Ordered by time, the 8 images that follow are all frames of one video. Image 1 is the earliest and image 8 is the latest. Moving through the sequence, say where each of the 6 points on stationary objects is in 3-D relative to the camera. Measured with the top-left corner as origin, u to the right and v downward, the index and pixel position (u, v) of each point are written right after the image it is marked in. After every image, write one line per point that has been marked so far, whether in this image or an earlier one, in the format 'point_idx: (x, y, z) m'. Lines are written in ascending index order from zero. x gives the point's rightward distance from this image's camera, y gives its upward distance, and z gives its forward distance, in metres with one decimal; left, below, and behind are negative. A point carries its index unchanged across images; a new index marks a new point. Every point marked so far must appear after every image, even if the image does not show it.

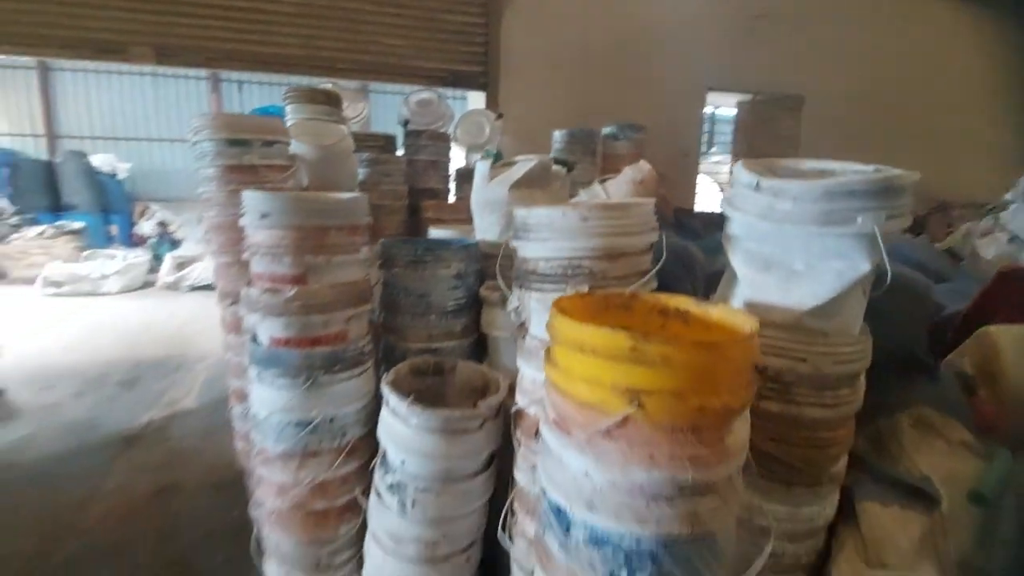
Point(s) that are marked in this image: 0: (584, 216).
0: (+0.1, +0.1, +0.9) m
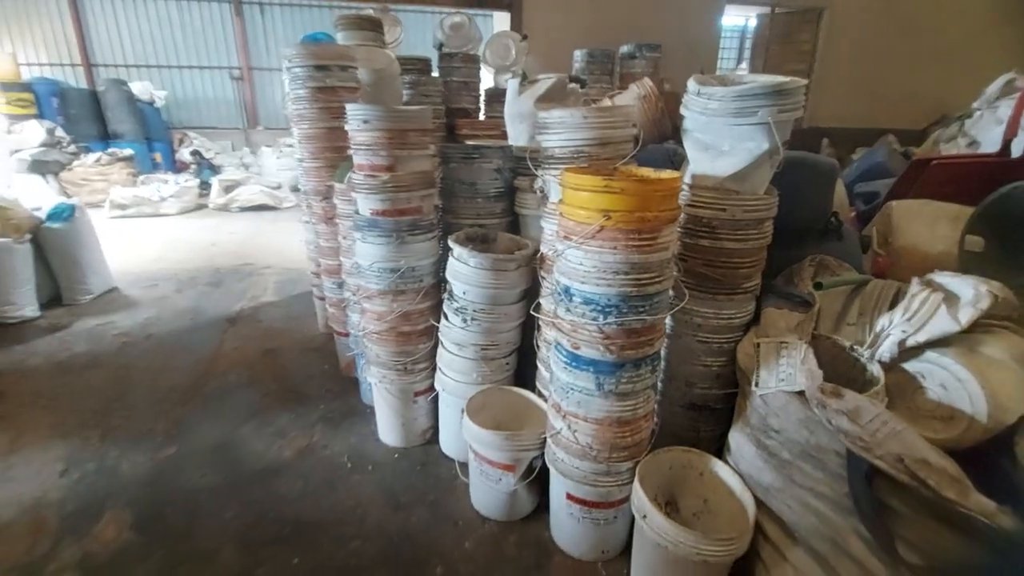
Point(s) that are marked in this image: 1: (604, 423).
0: (+0.2, +0.5, +1.3) m
1: (+0.2, -0.3, +1.2) m
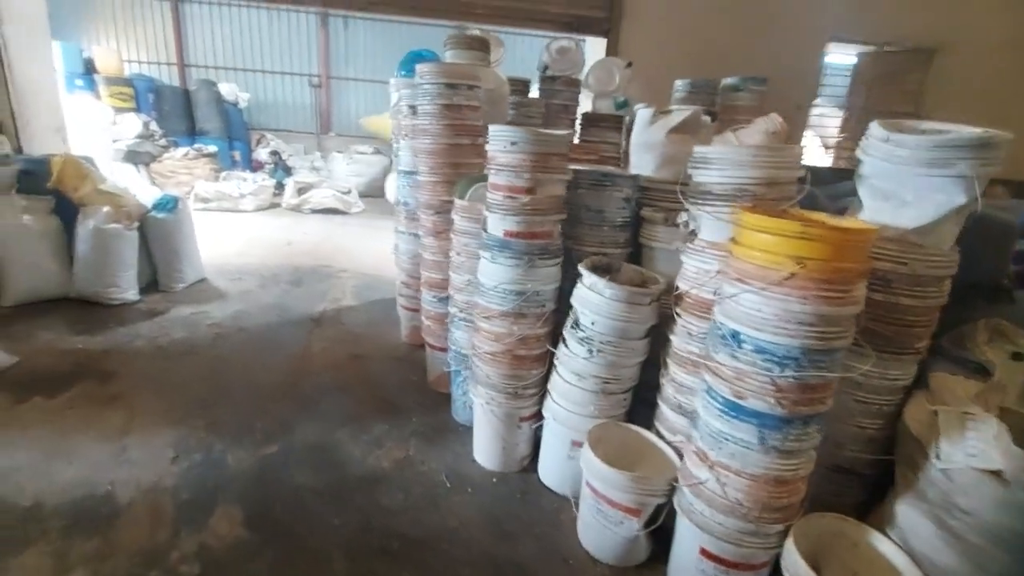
0: (+0.6, +0.3, +1.3) m
1: (+0.6, -0.4, +1.2) m
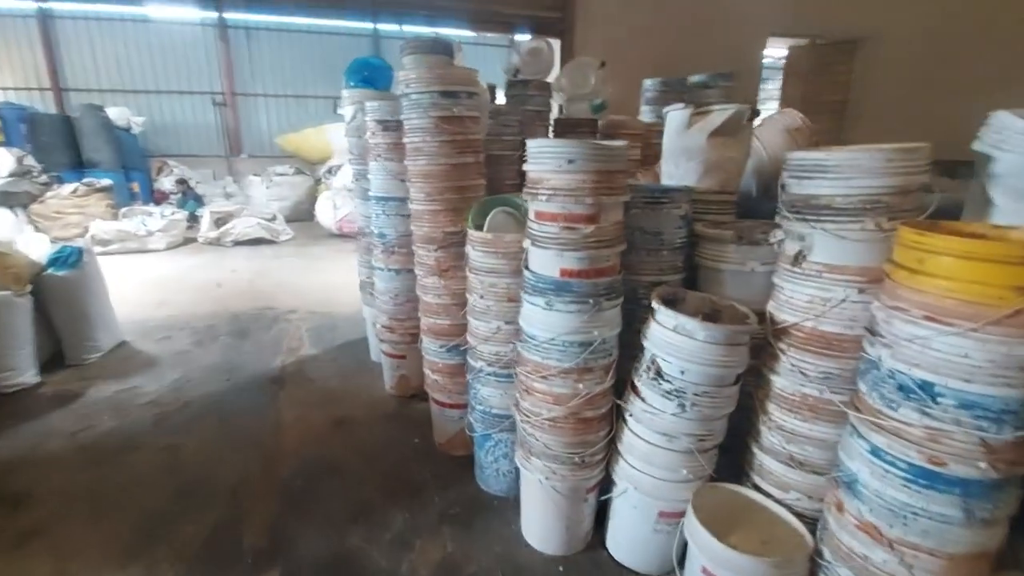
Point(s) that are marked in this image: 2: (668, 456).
0: (+0.8, +0.3, +1.0) m
1: (+0.8, -0.5, +0.9) m
2: (+0.4, -0.4, +1.3) m
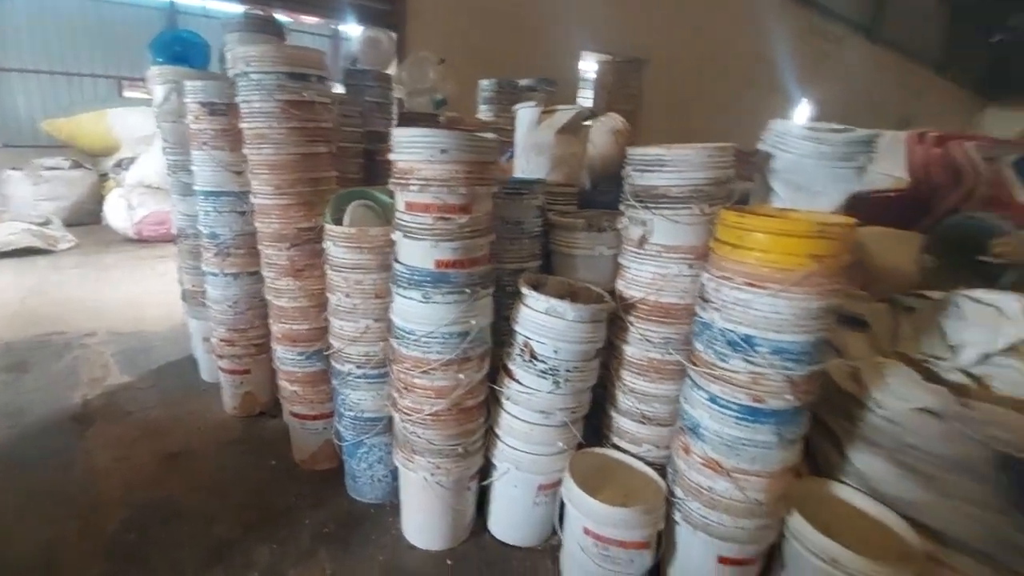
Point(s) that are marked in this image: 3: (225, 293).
0: (+0.5, +0.3, +1.2) m
1: (+0.6, -0.4, +1.2) m
2: (+0.1, -0.4, +1.4) m
3: (-1.2, 0.0, +2.1) m
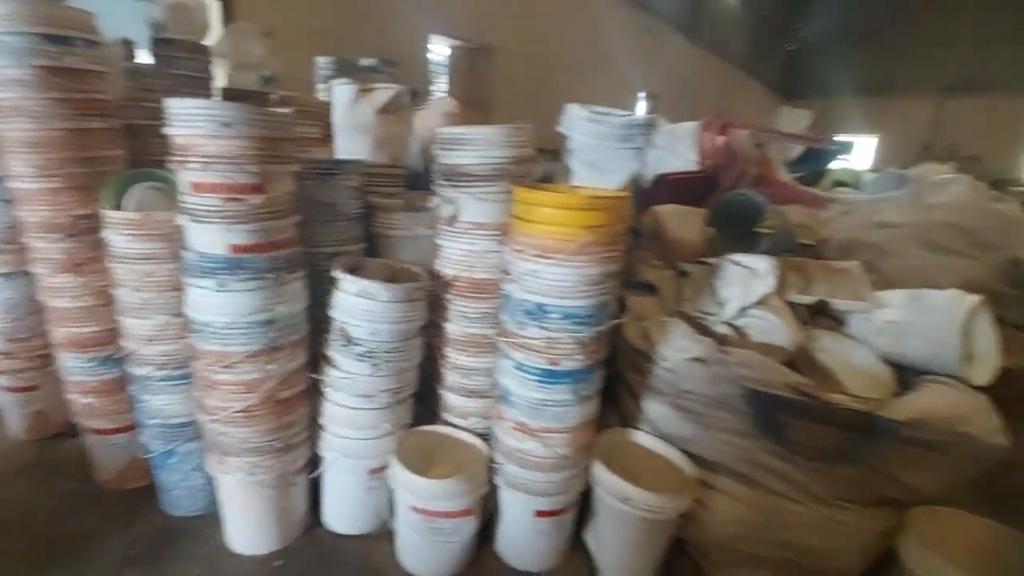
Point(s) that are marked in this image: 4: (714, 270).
0: (0.0, +0.4, +1.3) m
1: (+0.2, -0.4, +1.3) m
2: (-0.4, -0.4, +1.4) m
3: (-1.8, 0.0, +1.8) m
4: (+0.7, +0.1, +1.6) m
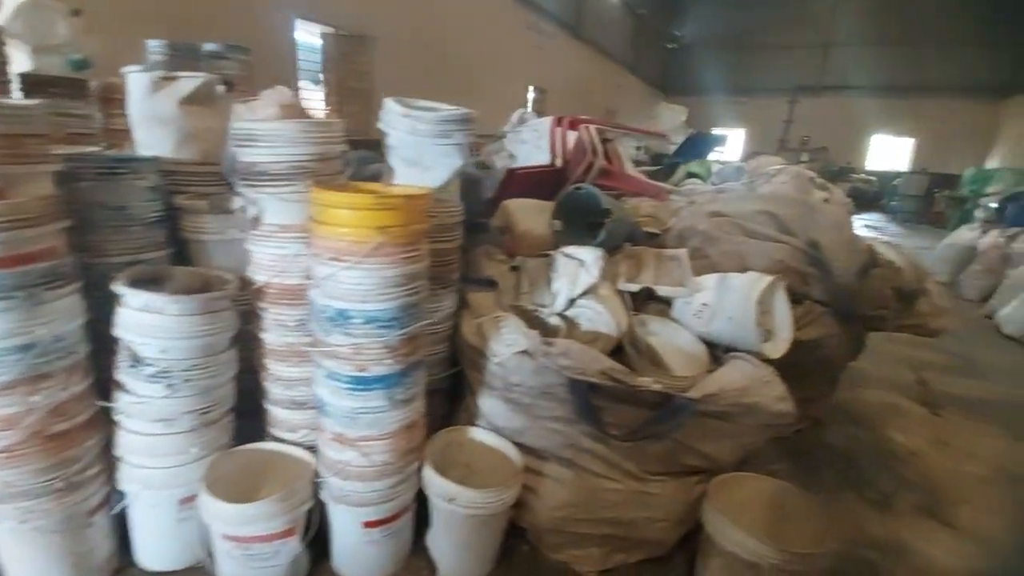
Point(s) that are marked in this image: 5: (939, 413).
0: (-0.5, +0.4, +1.2) m
1: (-0.3, -0.4, +1.2) m
2: (-0.9, -0.4, +1.3) m
3: (-2.4, -0.1, +1.4) m
4: (+0.1, +0.1, +1.7) m
5: (+2.1, -0.6, +2.5) m
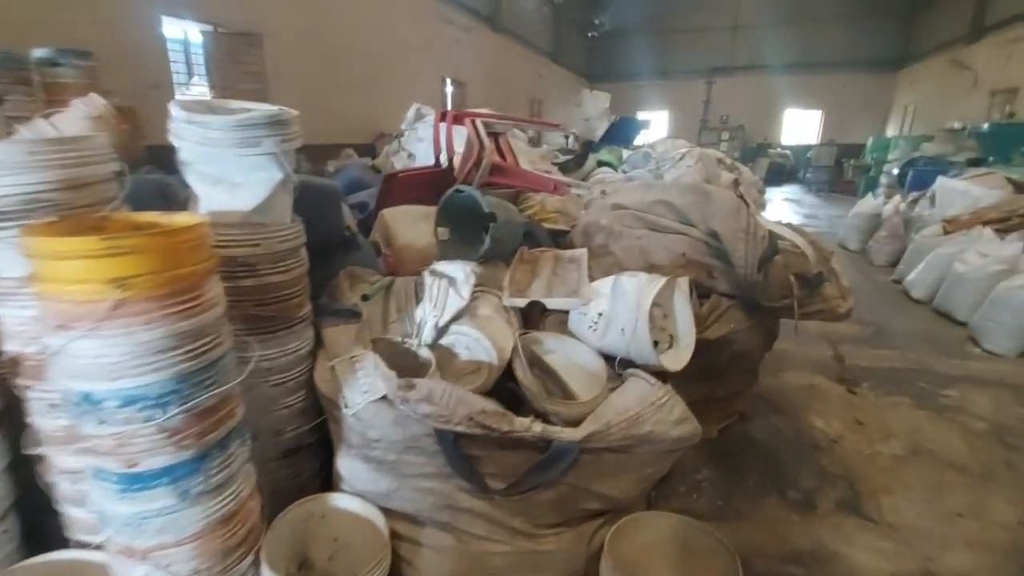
0: (-0.9, +0.3, +0.9) m
1: (-0.6, -0.5, +1.0) m
2: (-1.2, -0.6, +1.0) m
3: (-2.7, -0.4, +0.9) m
4: (-0.3, 0.0, +1.4) m
5: (+1.7, -0.5, +2.4) m
